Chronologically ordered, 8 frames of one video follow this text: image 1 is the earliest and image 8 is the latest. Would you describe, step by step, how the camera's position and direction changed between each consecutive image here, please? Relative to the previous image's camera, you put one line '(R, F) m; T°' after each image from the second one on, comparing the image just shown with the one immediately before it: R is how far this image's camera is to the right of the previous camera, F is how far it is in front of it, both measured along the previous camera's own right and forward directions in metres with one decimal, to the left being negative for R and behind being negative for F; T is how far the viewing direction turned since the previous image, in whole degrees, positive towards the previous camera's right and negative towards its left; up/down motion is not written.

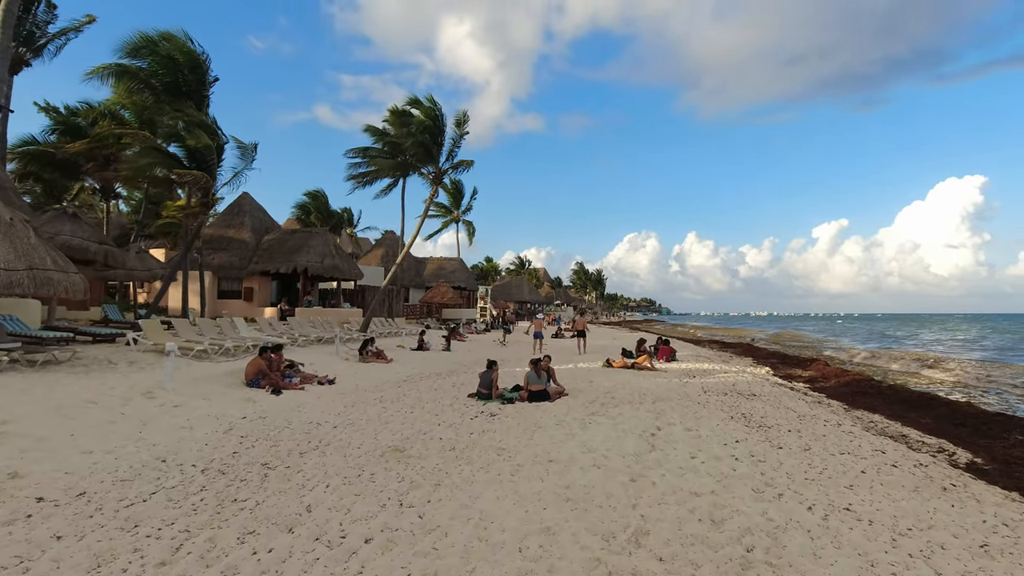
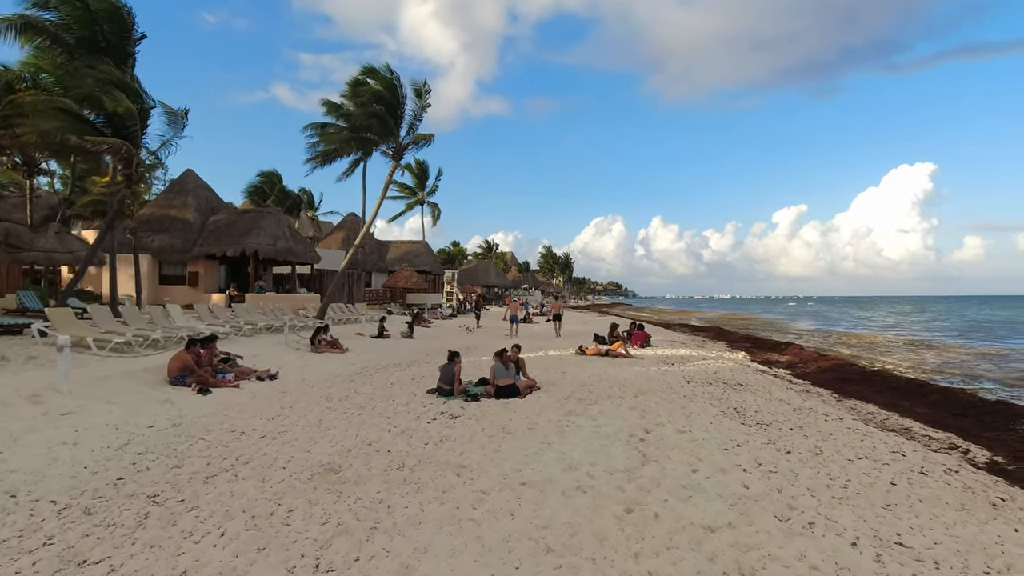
(0.0, +1.1) m; +3°
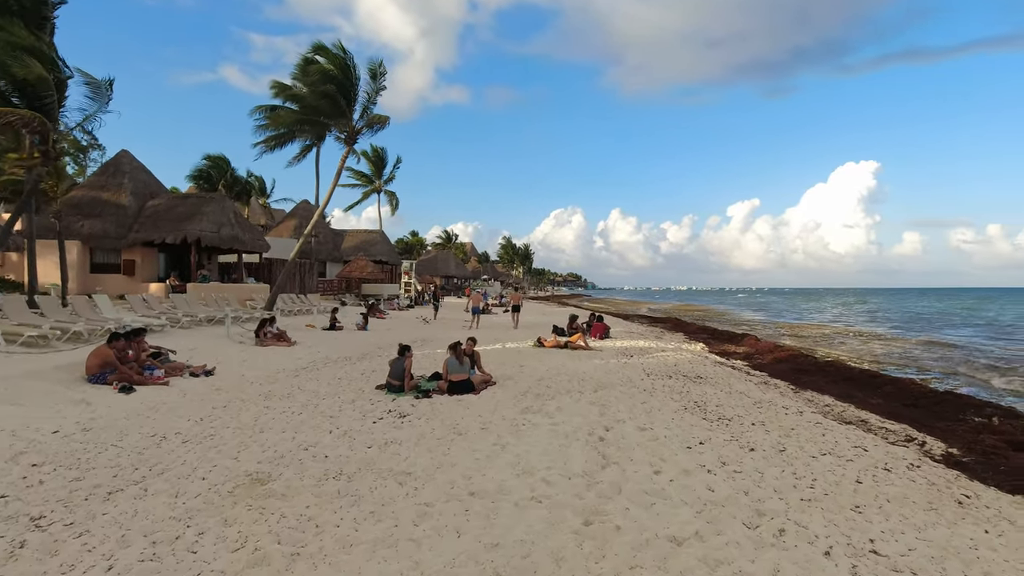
(+0.1, +0.4) m; +4°
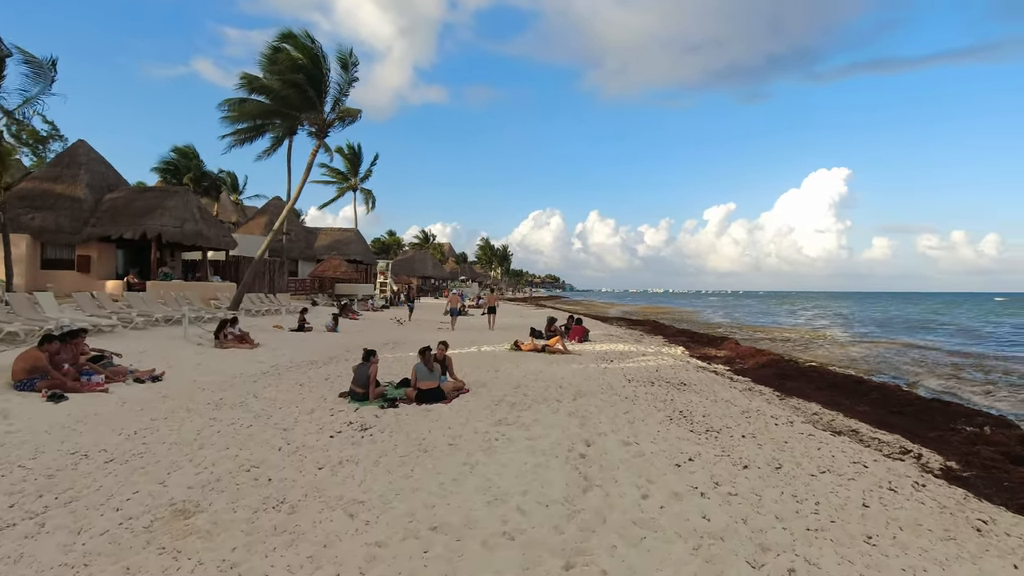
(0.0, +0.5) m; +2°
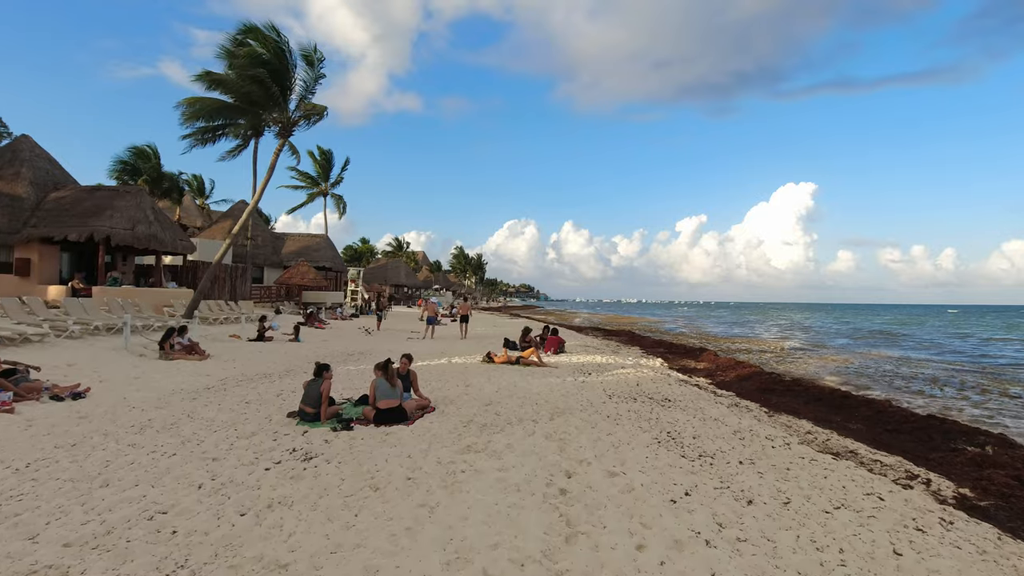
(0.0, +0.7) m; +3°
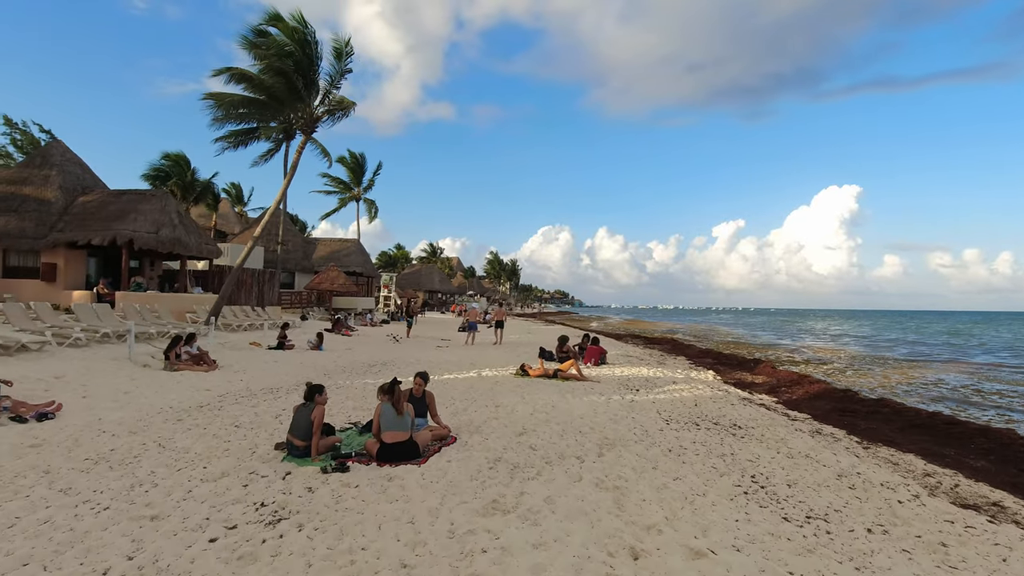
(0.0, +1.4) m; -3°
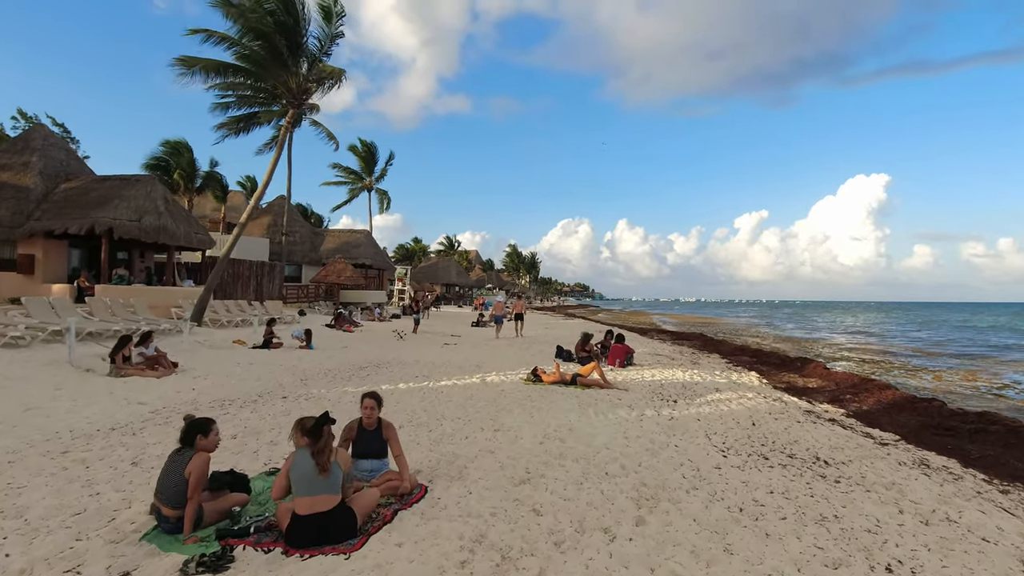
(+0.2, +1.9) m; -2°
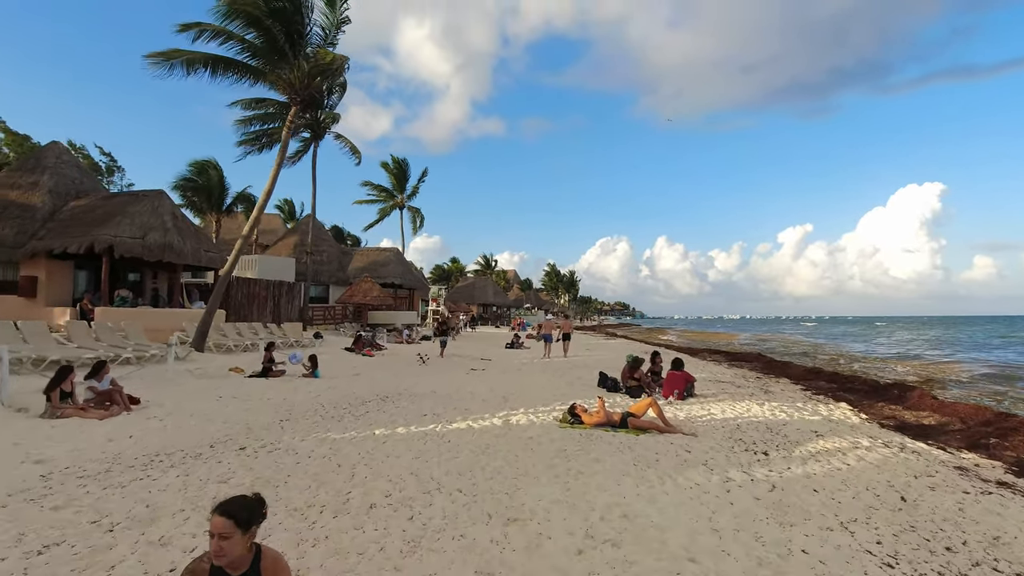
(+0.1, +2.1) m; -4°
